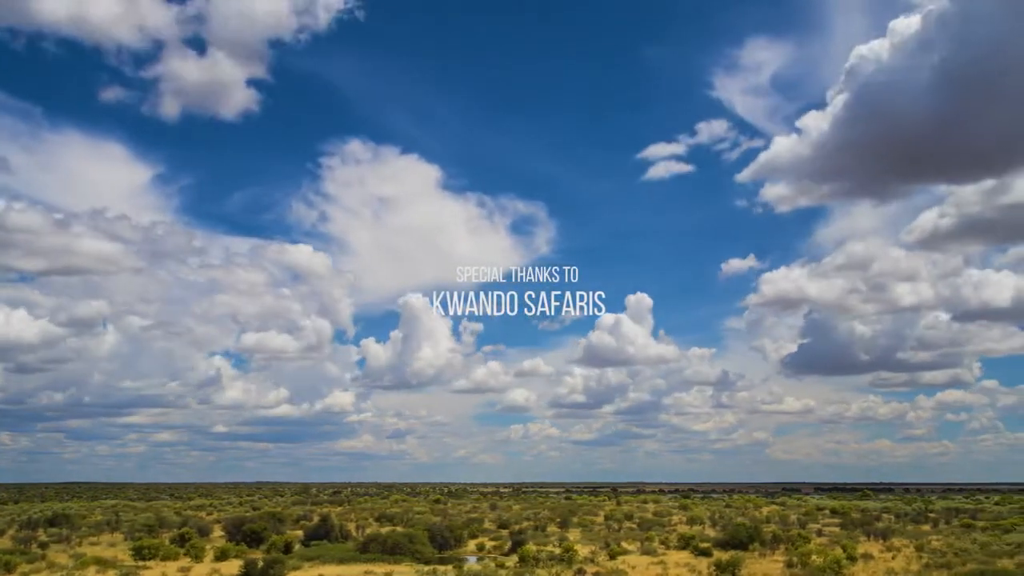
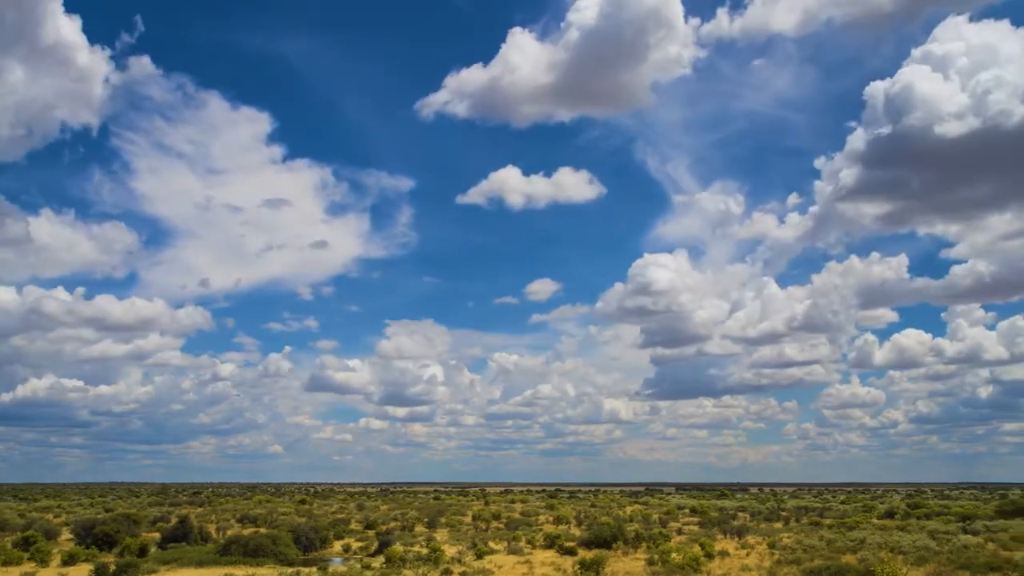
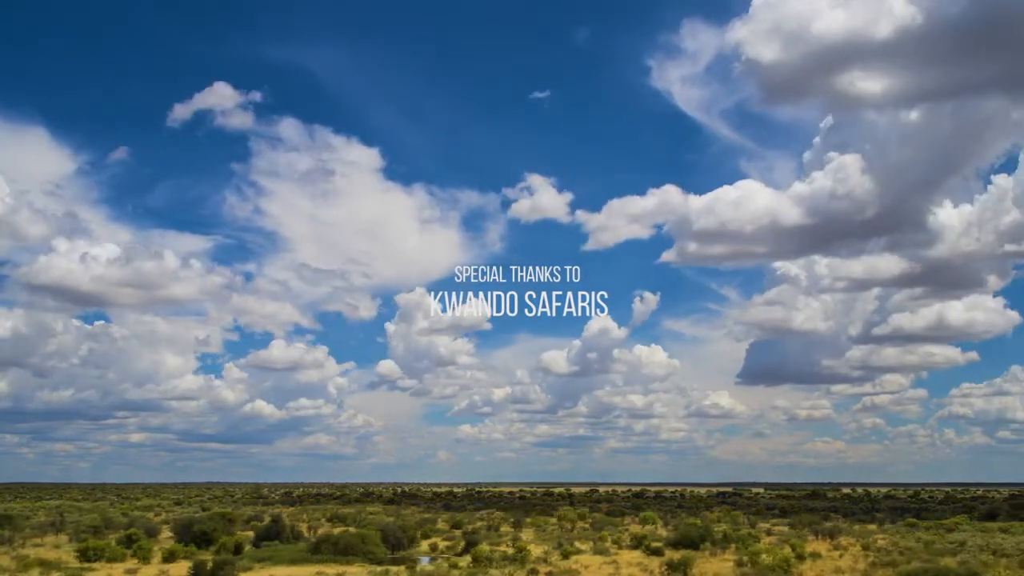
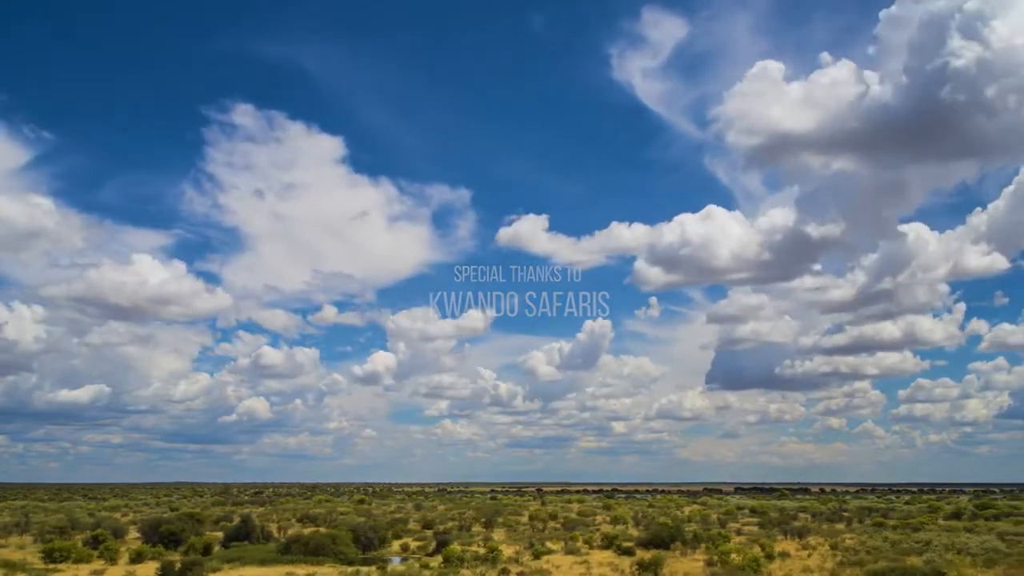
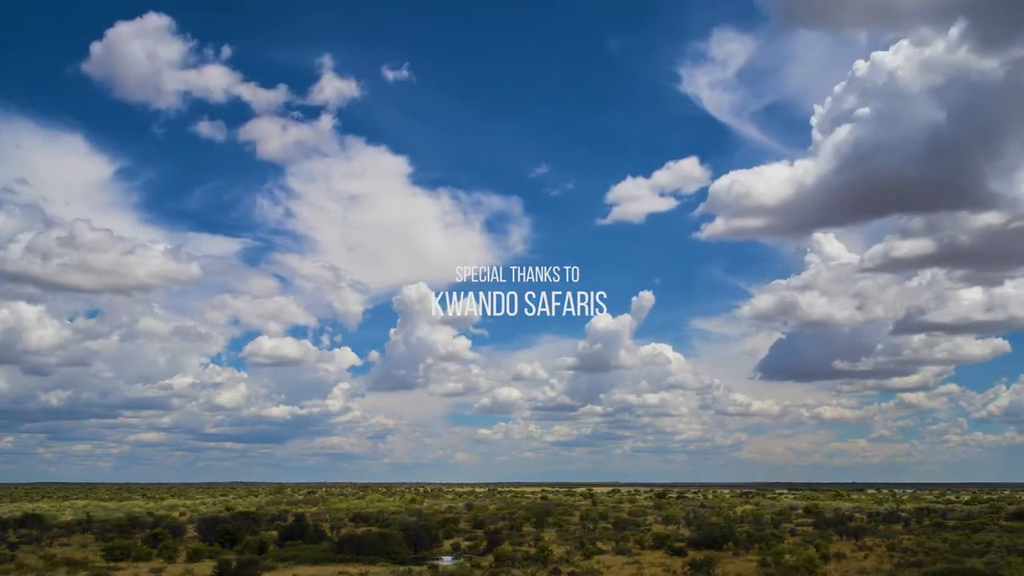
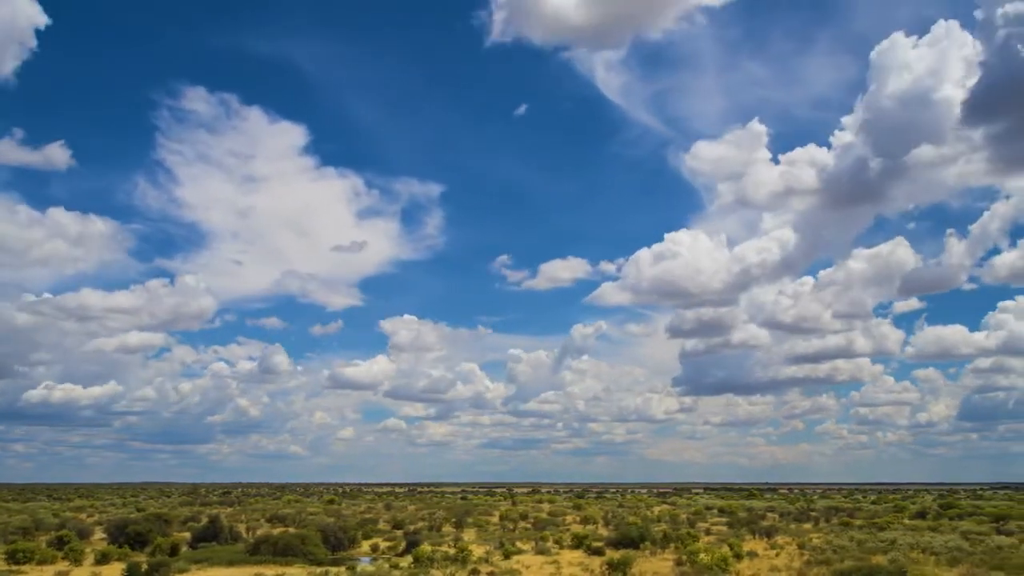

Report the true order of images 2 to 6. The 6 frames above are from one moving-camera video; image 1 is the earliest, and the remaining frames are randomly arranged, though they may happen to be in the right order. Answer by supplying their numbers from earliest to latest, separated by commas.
5, 3, 4, 6, 2
